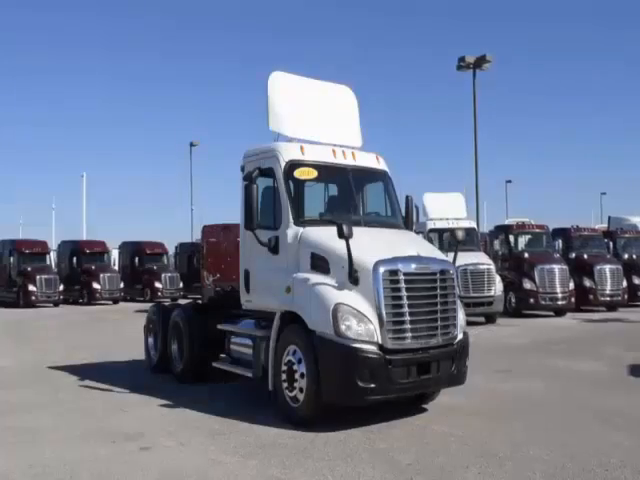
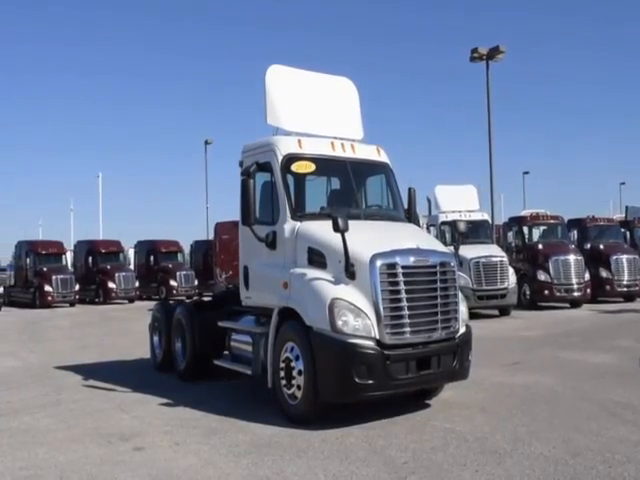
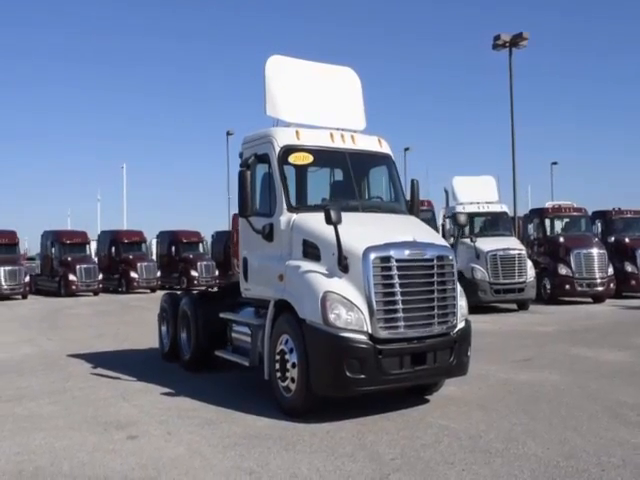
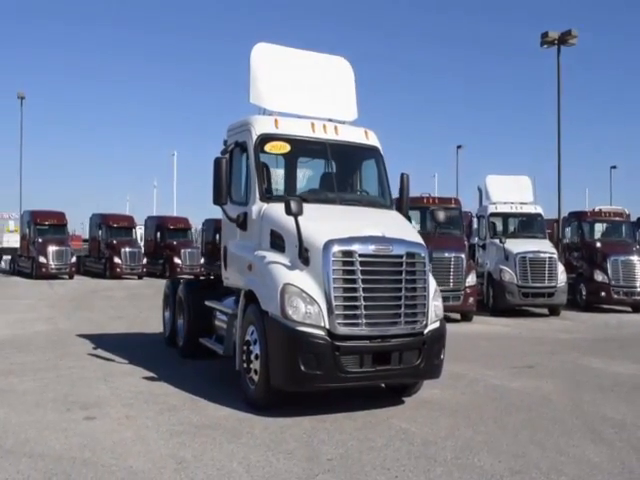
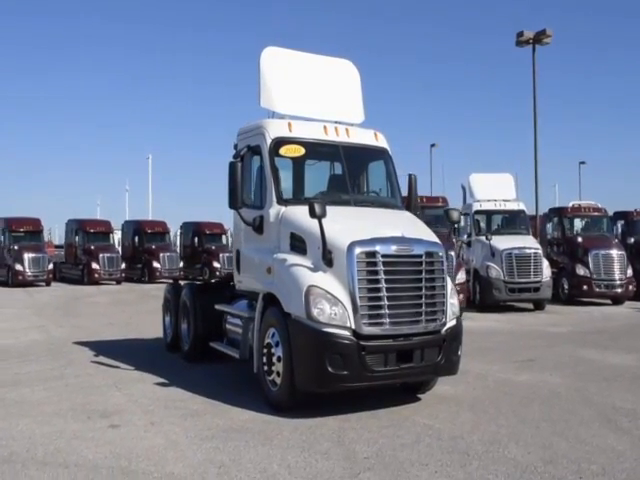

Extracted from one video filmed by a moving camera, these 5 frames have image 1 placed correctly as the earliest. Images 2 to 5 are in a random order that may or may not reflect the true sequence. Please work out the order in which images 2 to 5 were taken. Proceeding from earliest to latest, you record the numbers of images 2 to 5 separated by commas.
2, 3, 5, 4
